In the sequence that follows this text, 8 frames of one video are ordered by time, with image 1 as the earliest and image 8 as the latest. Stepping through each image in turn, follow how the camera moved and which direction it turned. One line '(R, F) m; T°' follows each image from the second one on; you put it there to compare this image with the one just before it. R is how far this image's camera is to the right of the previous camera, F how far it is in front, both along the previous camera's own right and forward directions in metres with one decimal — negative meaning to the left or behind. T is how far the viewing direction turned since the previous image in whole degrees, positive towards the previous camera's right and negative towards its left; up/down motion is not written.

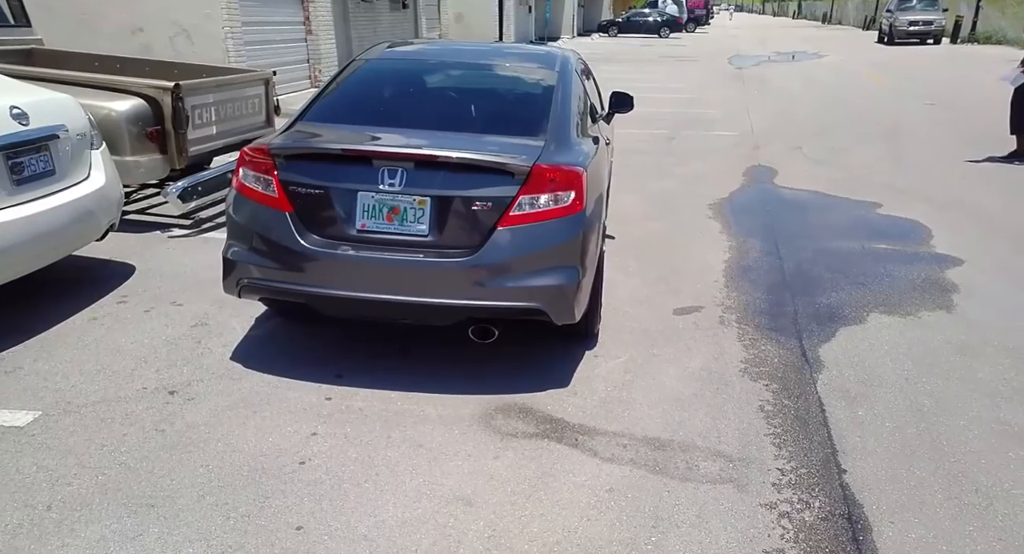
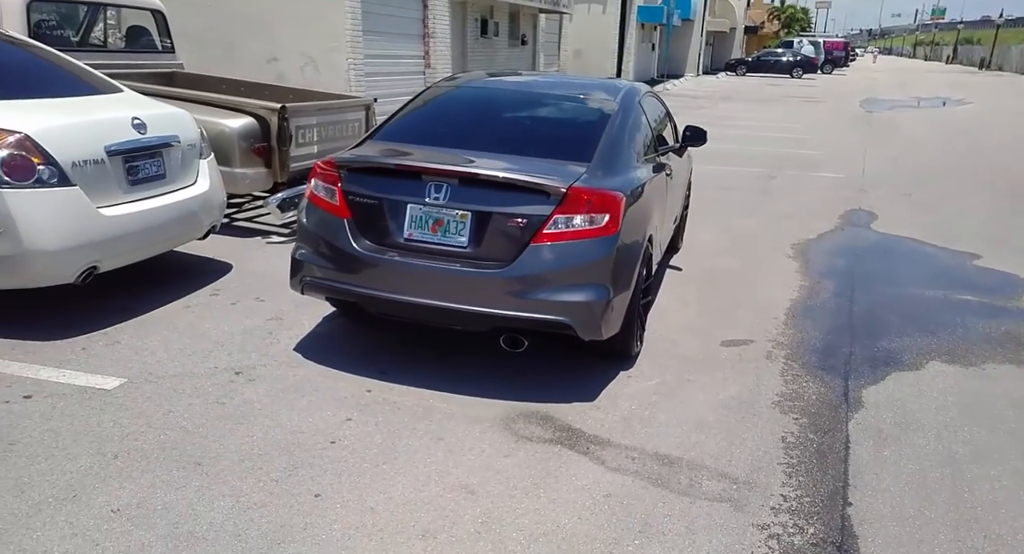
(+0.4, -0.2) m; -8°
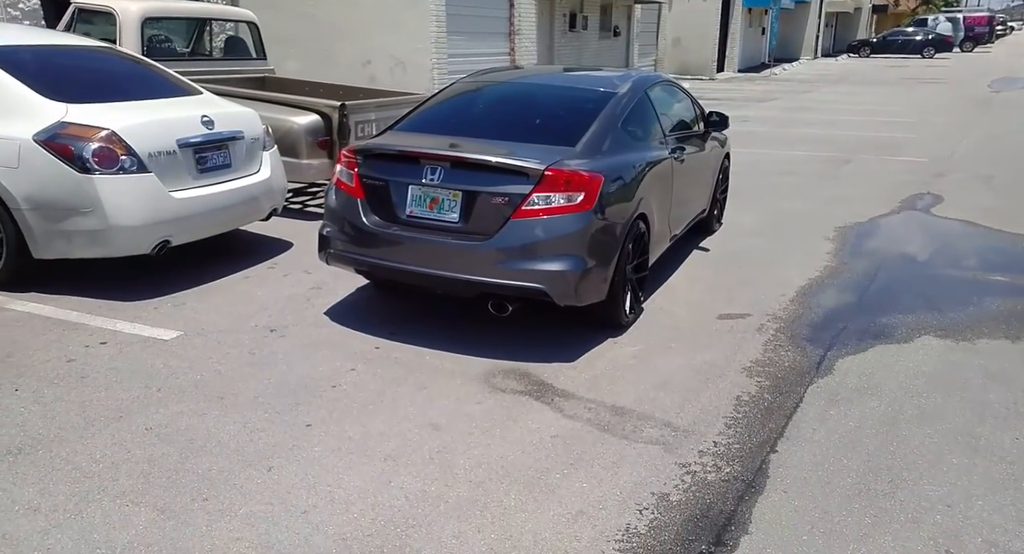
(+0.6, -0.5) m; -7°
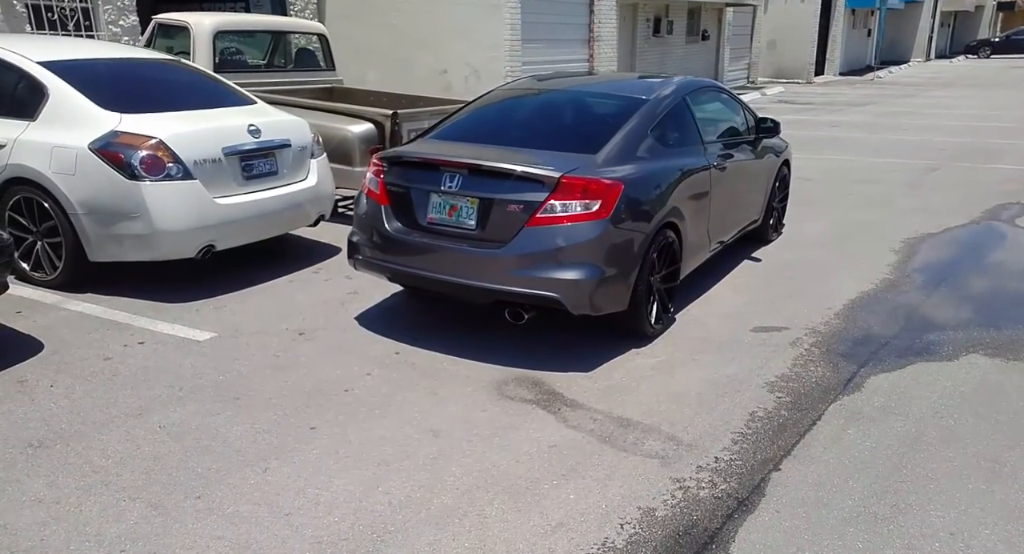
(+0.4, 0.0) m; -6°
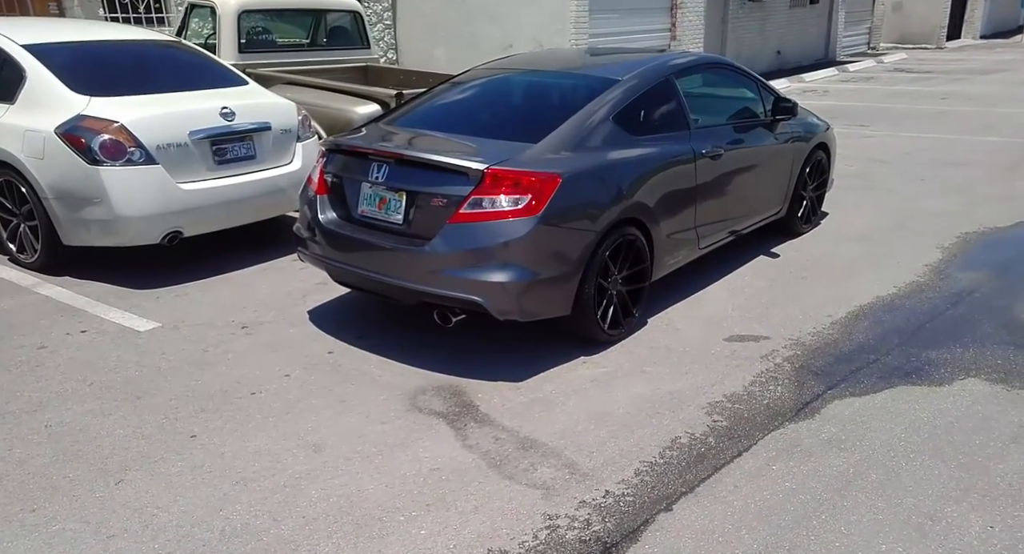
(+0.9, +0.4) m; -8°
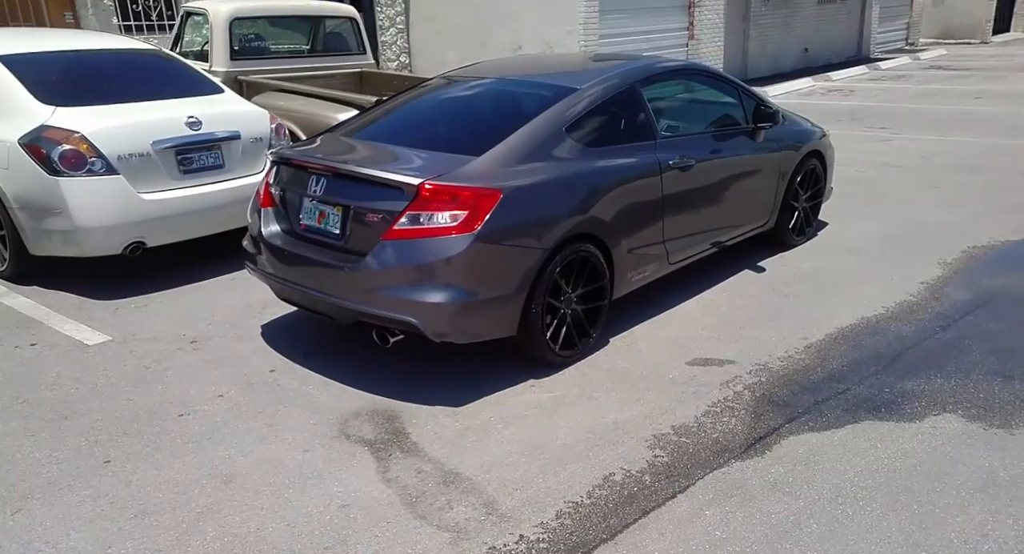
(+0.5, +0.2) m; -3°
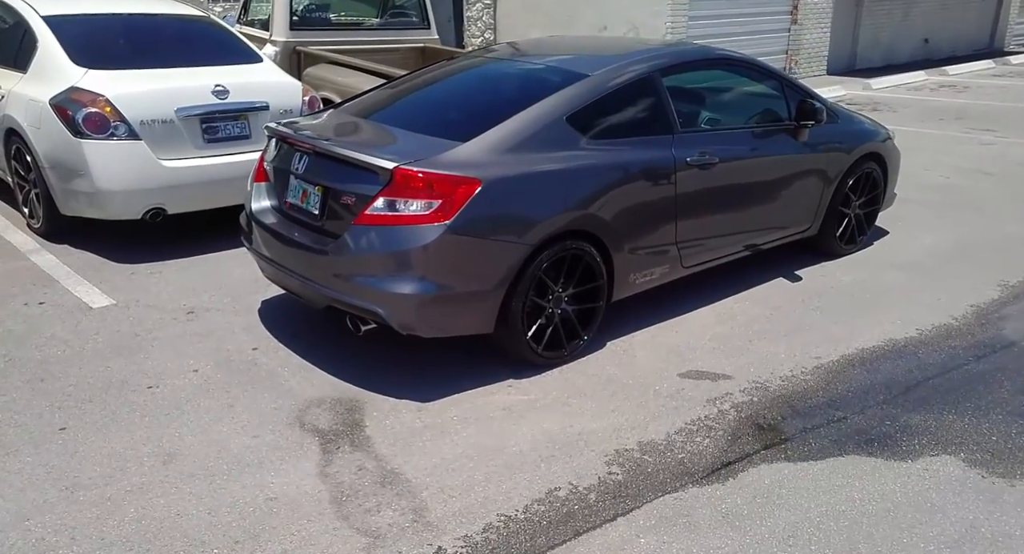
(+0.5, +0.2) m; -7°
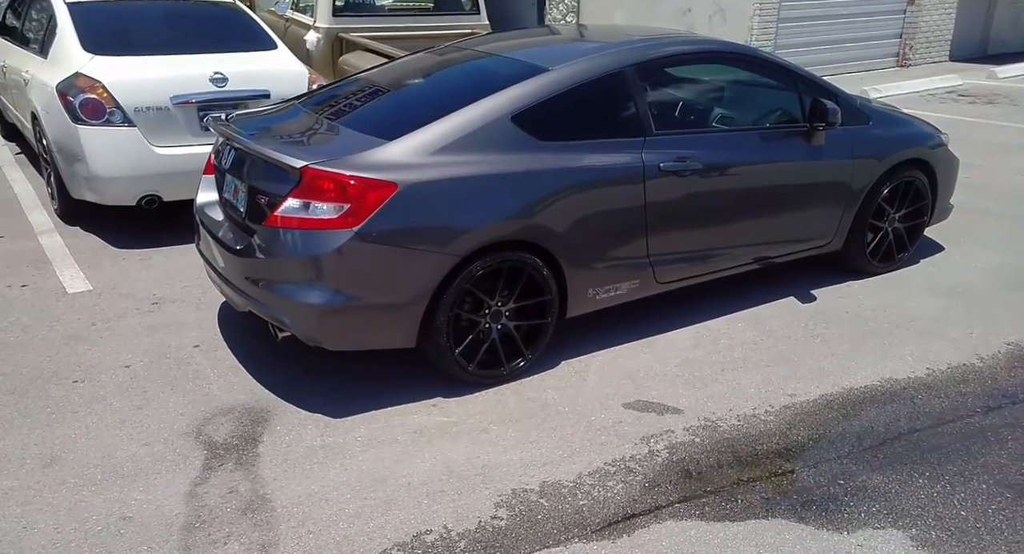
(+0.8, +0.4) m; -8°
